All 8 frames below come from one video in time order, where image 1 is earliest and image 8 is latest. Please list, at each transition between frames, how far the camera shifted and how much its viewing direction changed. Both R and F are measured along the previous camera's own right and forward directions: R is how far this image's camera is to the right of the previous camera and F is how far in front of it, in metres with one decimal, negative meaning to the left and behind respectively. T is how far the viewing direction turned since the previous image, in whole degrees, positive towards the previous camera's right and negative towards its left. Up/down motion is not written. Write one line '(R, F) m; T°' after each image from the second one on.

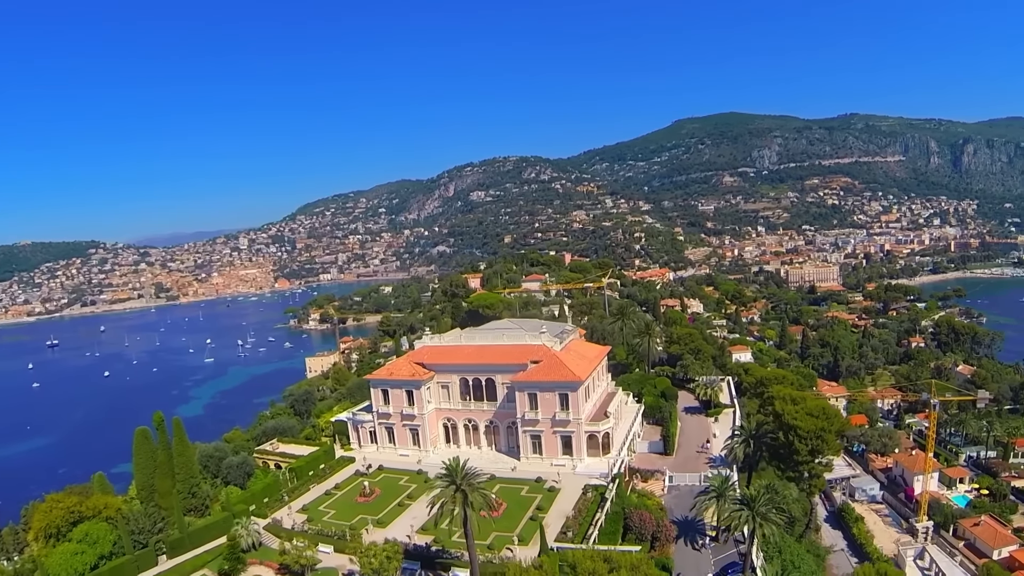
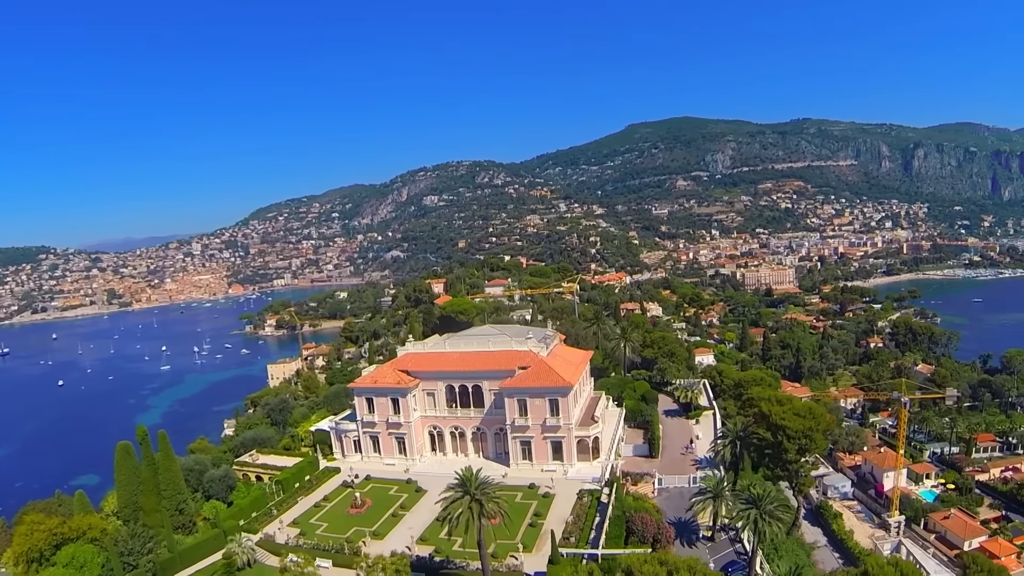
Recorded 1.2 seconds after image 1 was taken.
(-1.4, +0.2) m; +3°
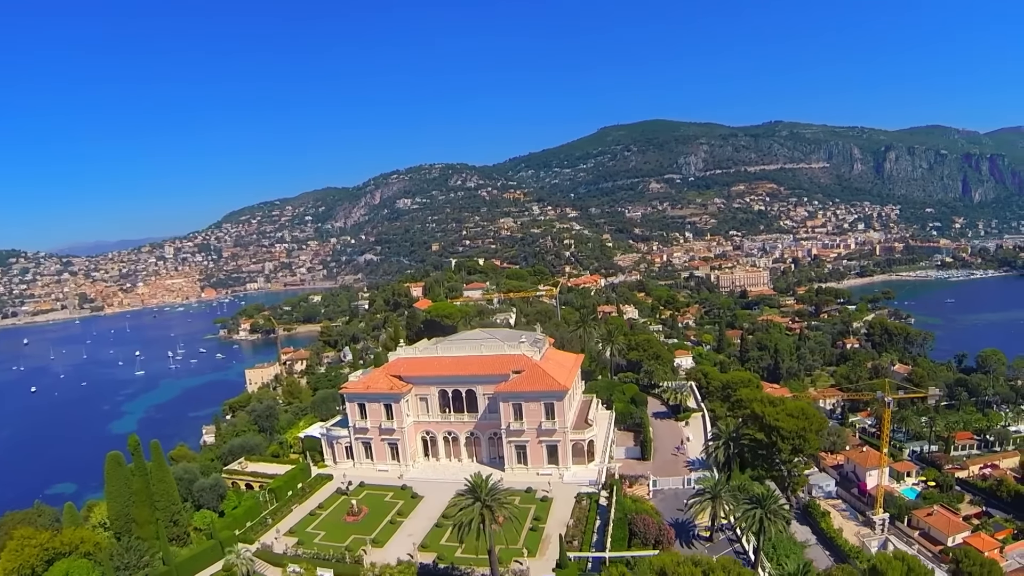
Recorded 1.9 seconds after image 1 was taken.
(-0.9, +0.1) m; +2°
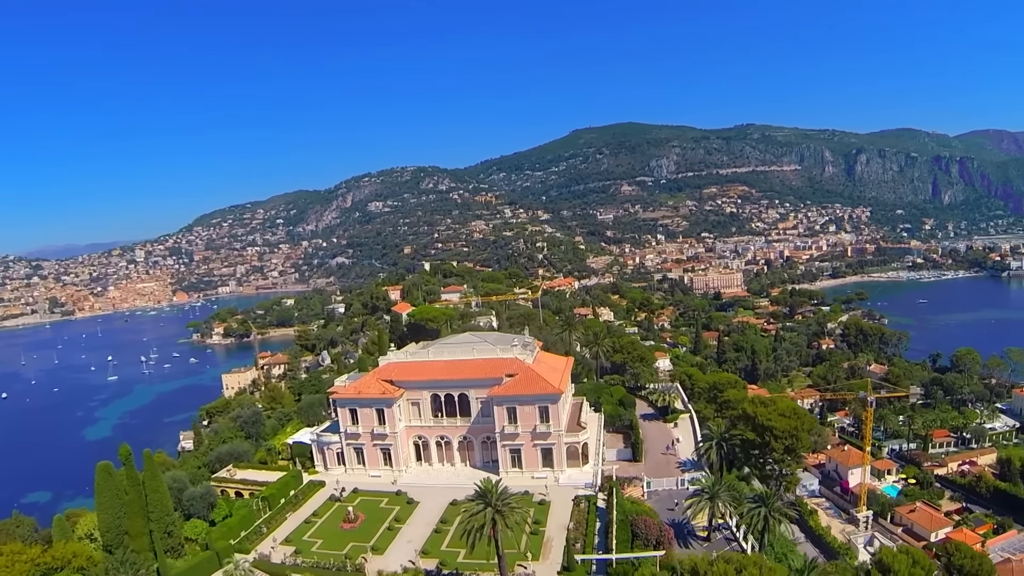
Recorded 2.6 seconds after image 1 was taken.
(-0.9, +0.1) m; +2°
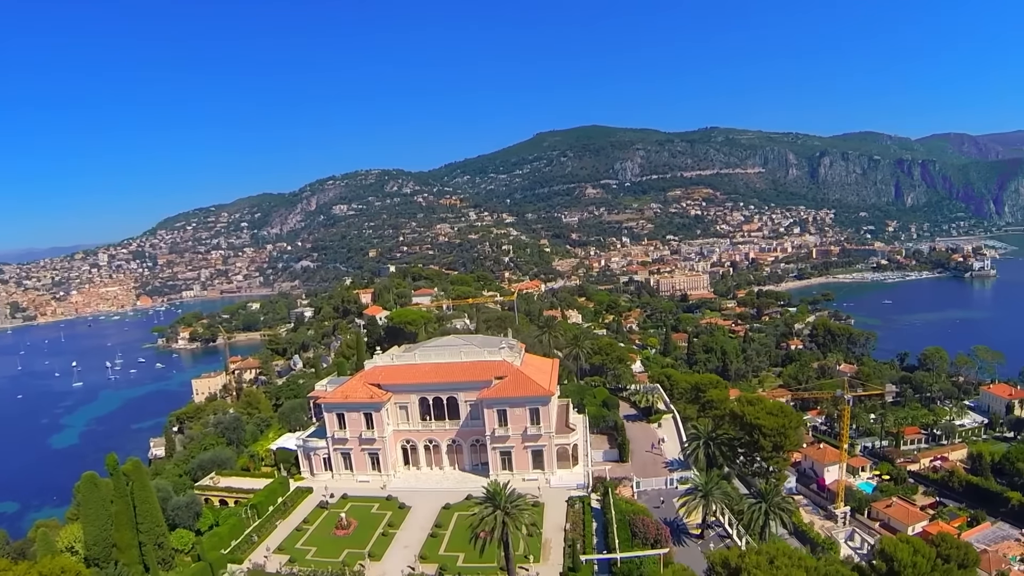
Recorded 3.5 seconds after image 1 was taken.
(-1.0, 0.0) m; +3°
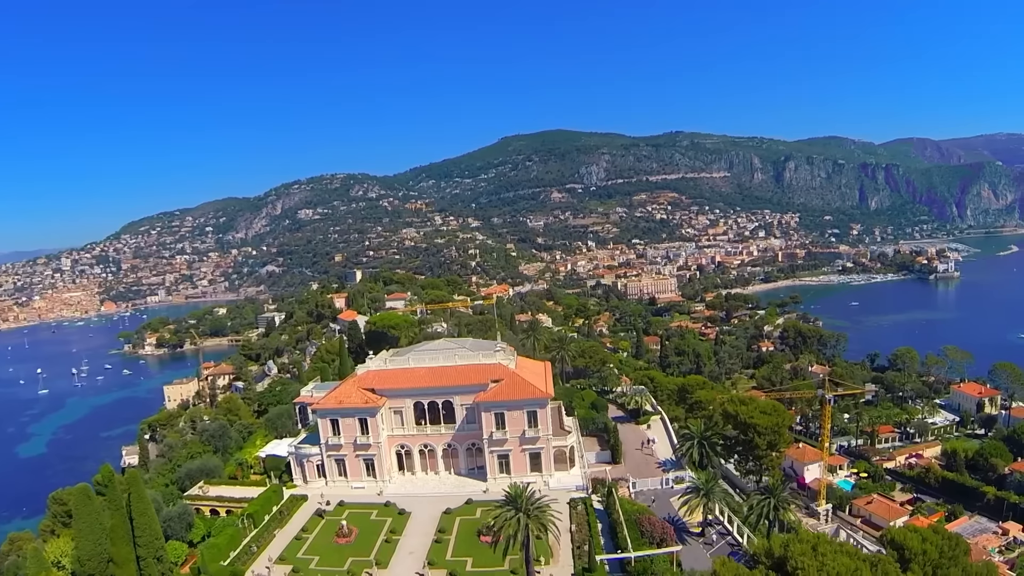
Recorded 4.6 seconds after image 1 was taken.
(-1.3, +0.1) m; +2°
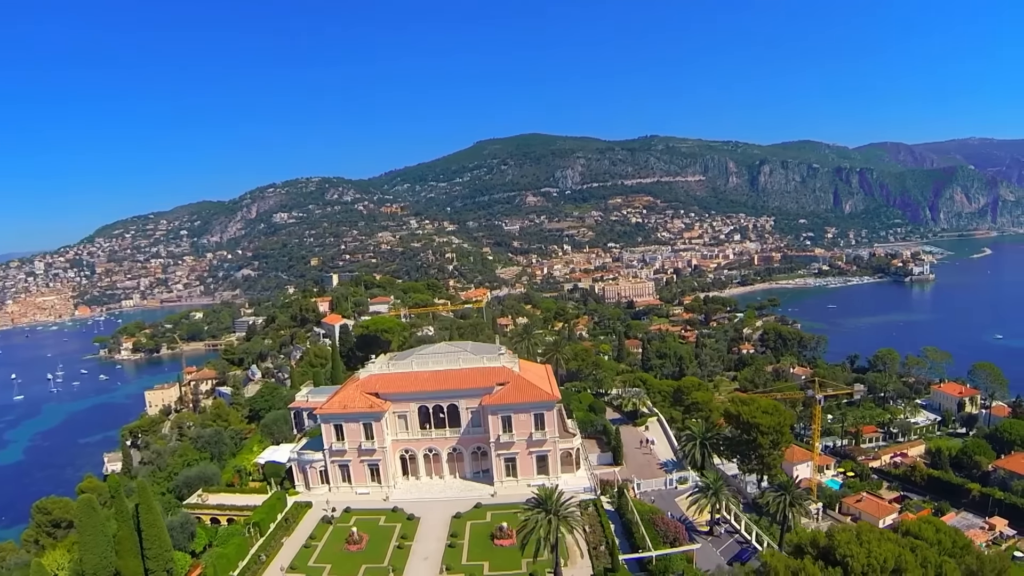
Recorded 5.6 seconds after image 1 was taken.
(-1.4, +0.2) m; +2°
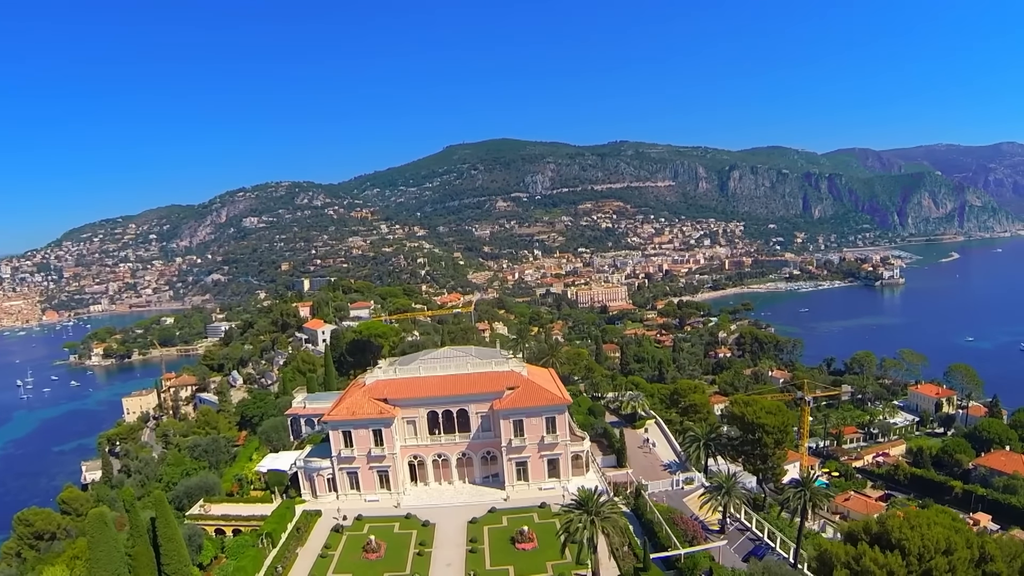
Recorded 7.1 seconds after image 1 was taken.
(-1.9, +0.1) m; +2°
